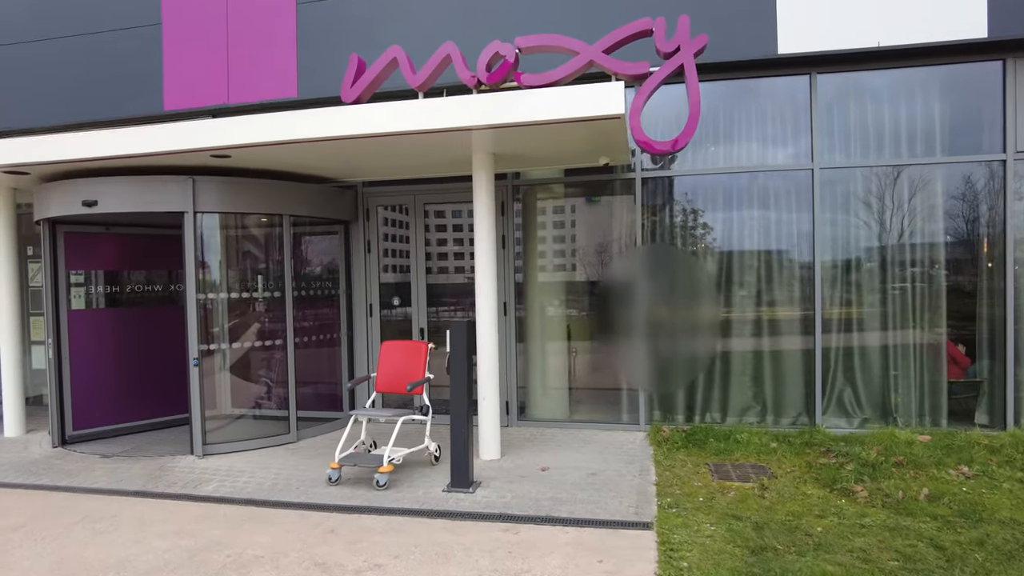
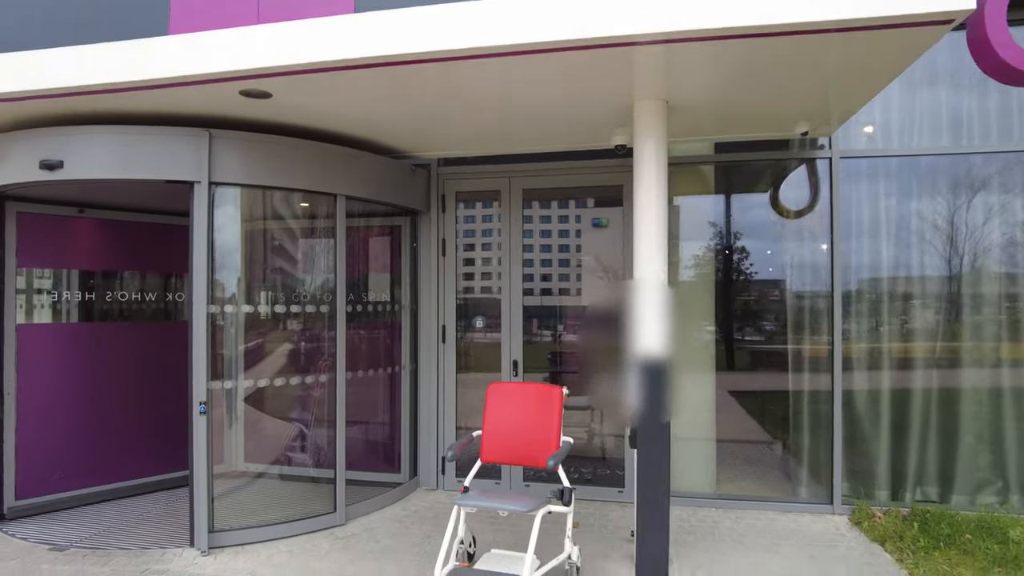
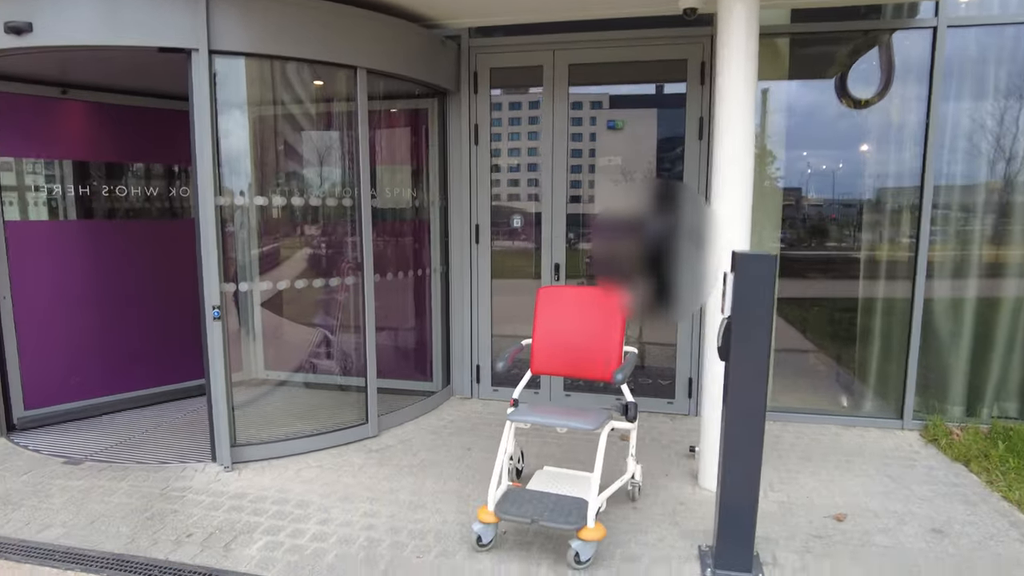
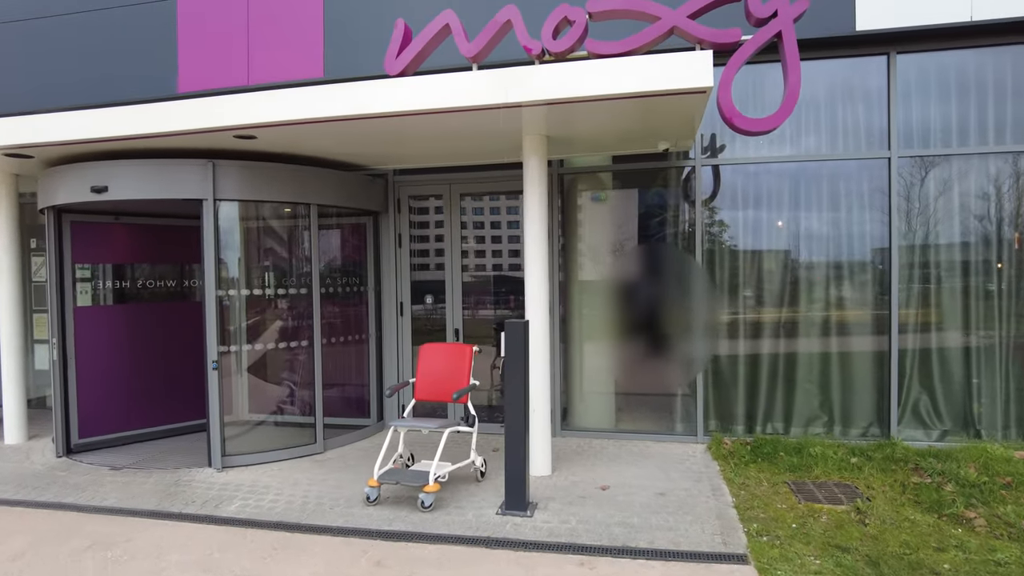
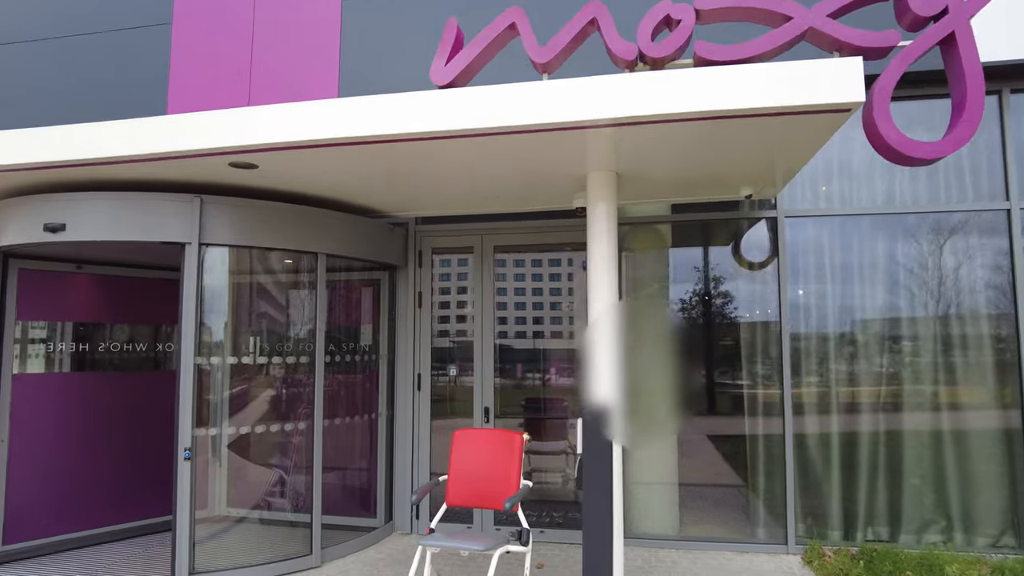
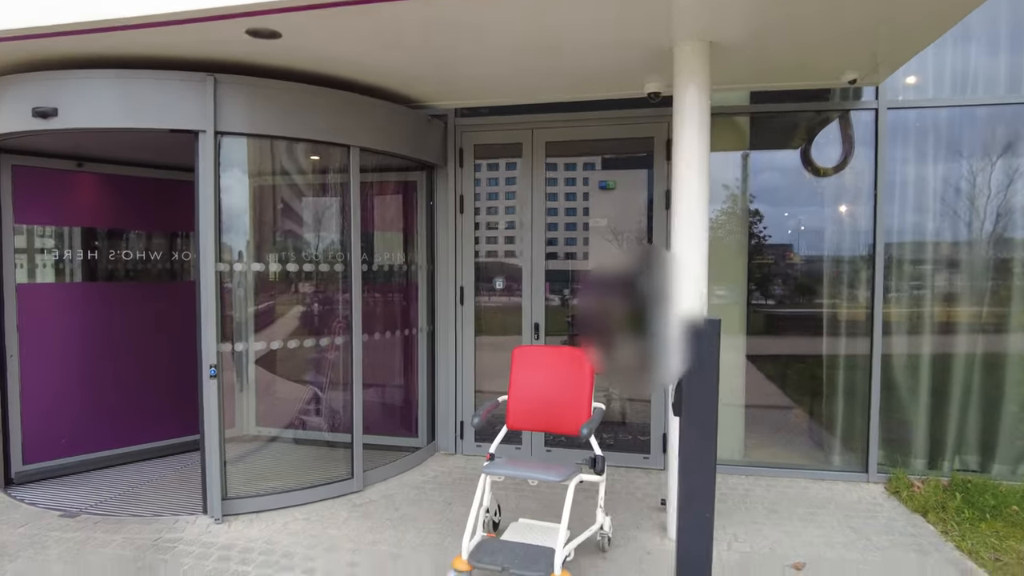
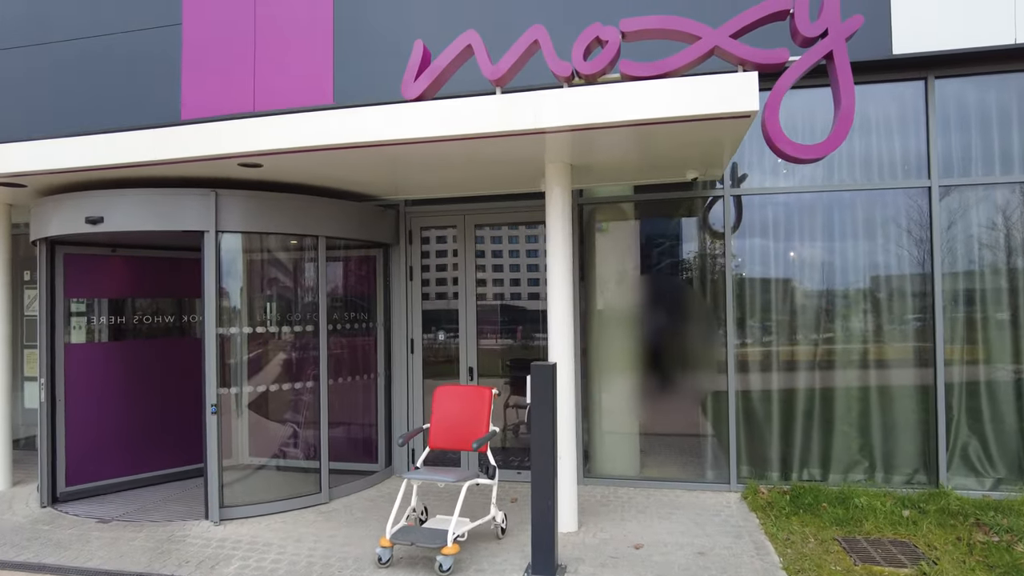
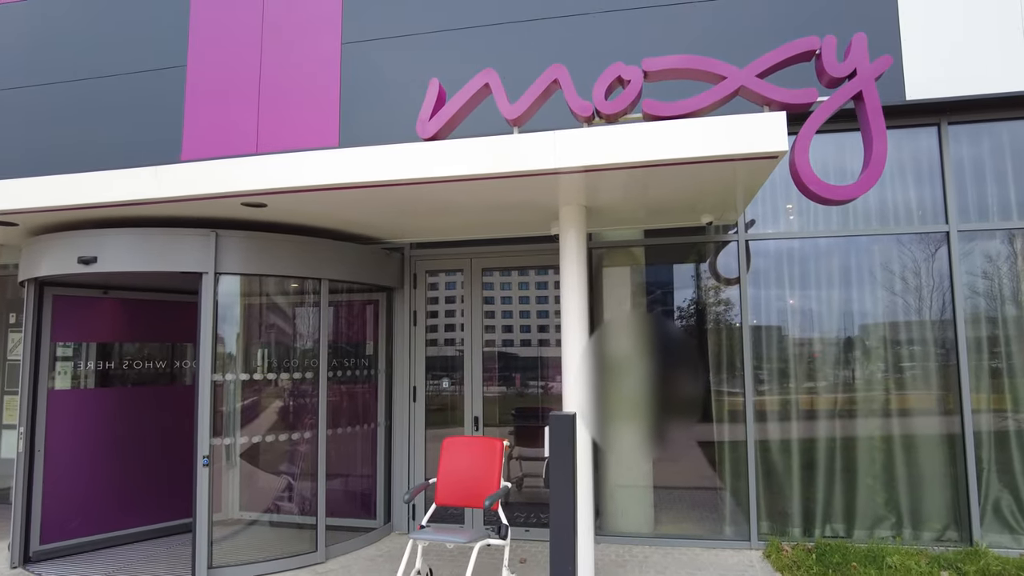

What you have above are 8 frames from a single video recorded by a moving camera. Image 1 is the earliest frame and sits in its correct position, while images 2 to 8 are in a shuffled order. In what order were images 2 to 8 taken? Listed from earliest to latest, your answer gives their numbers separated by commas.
4, 7, 8, 5, 2, 6, 3
